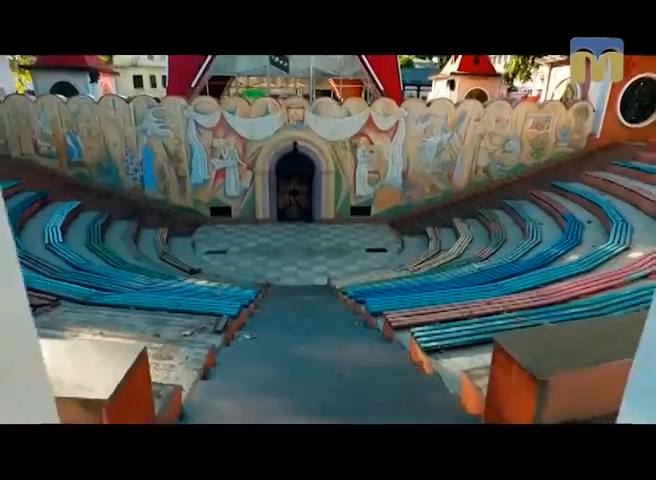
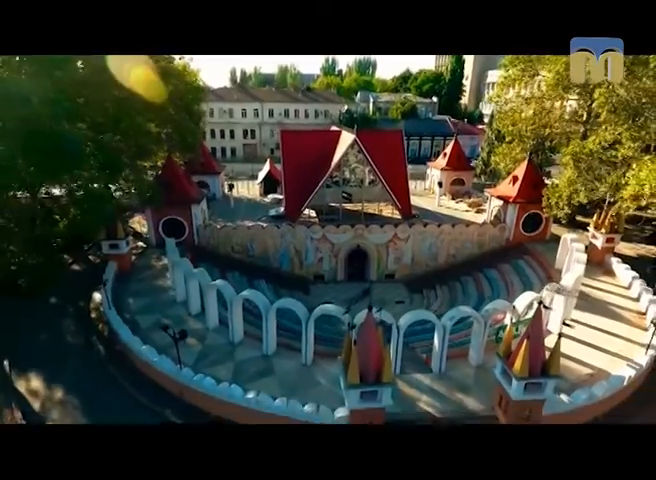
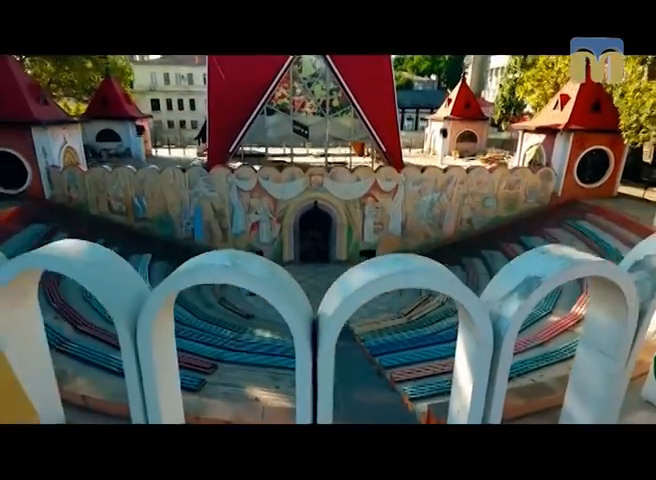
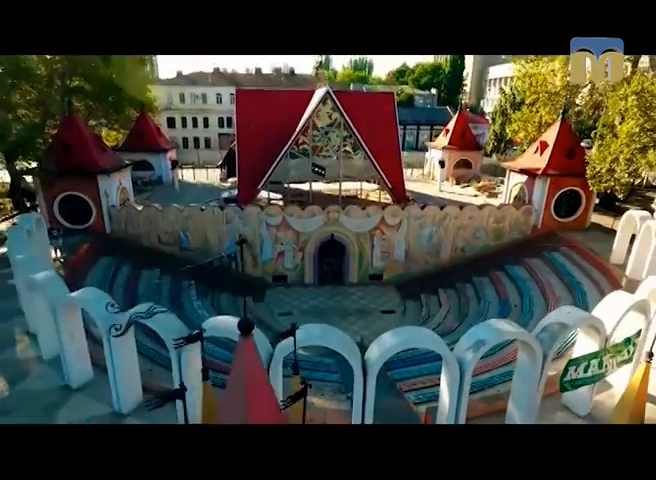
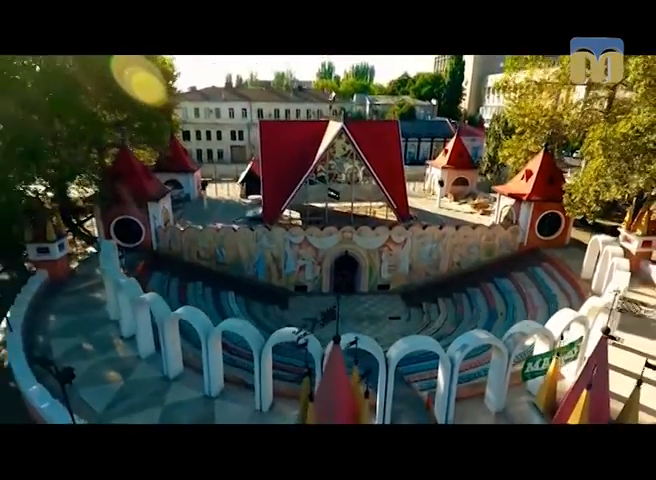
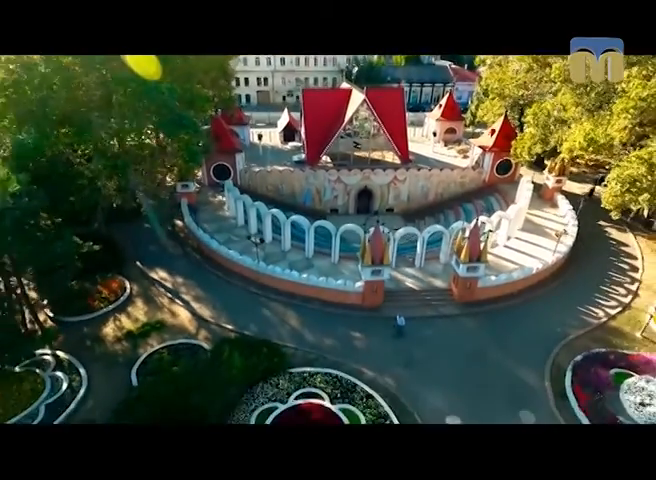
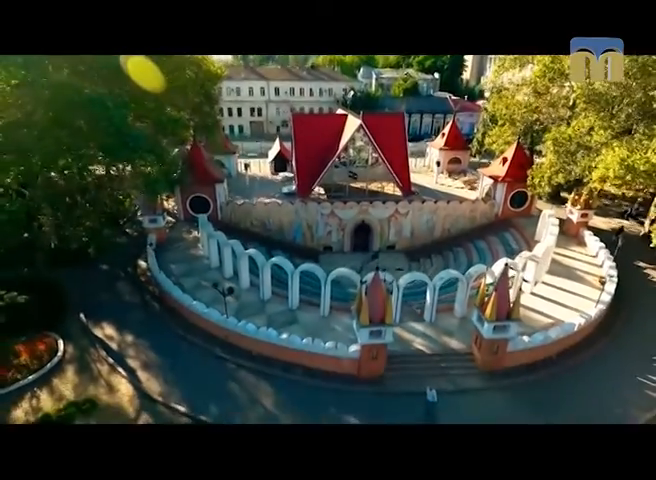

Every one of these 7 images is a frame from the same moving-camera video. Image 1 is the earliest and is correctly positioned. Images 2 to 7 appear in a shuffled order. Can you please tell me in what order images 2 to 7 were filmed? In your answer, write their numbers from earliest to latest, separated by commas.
3, 4, 5, 2, 7, 6
